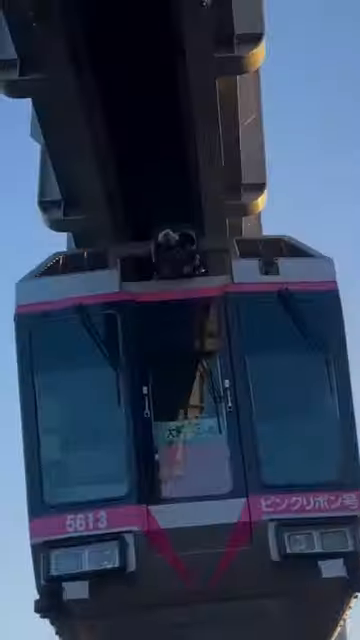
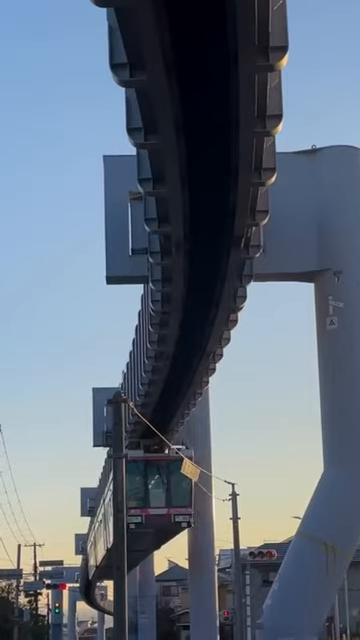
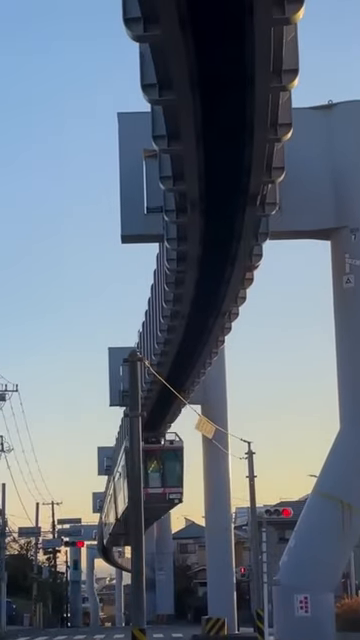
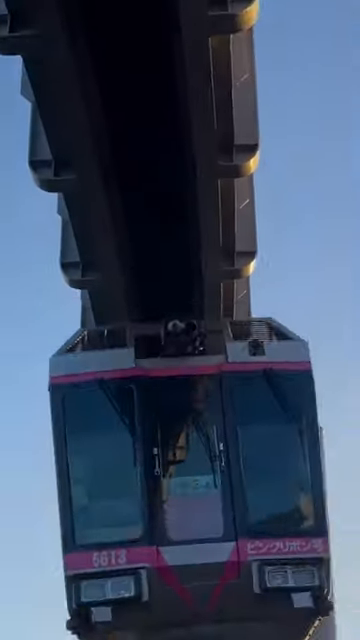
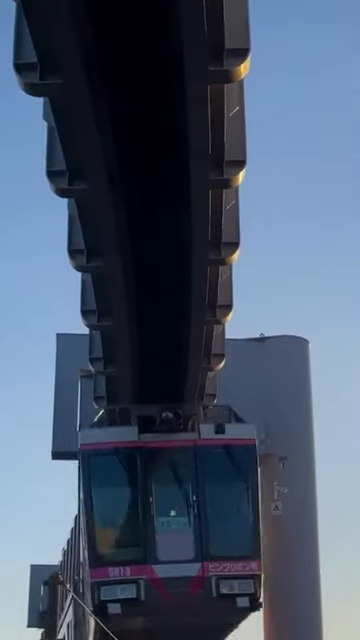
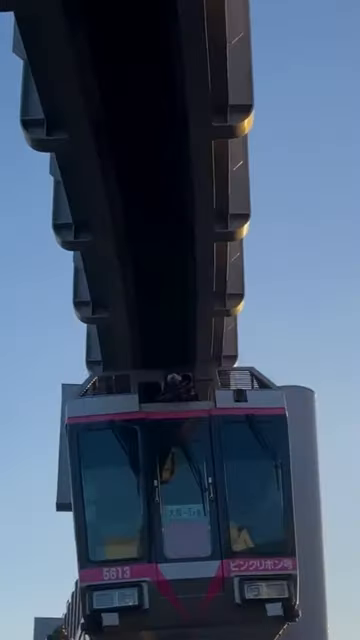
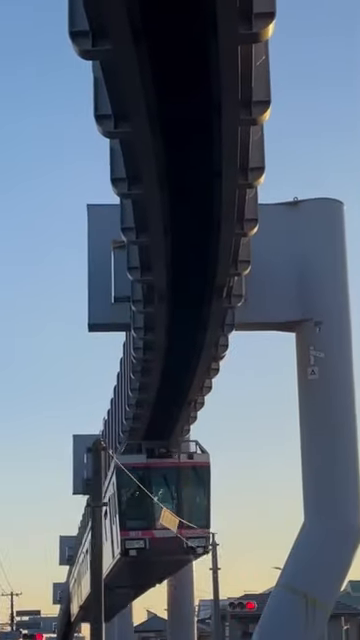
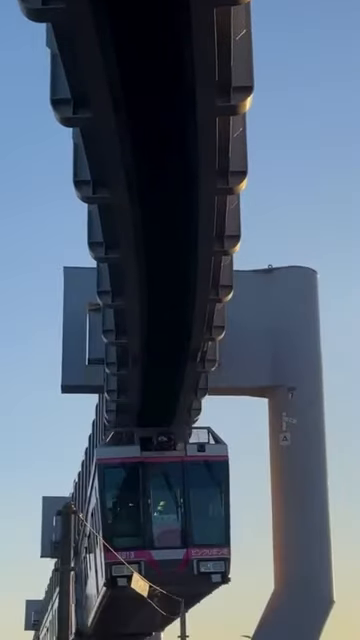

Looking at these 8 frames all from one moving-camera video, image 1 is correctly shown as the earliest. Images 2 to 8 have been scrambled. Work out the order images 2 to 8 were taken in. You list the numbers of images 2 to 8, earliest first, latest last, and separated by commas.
4, 6, 5, 8, 7, 2, 3
